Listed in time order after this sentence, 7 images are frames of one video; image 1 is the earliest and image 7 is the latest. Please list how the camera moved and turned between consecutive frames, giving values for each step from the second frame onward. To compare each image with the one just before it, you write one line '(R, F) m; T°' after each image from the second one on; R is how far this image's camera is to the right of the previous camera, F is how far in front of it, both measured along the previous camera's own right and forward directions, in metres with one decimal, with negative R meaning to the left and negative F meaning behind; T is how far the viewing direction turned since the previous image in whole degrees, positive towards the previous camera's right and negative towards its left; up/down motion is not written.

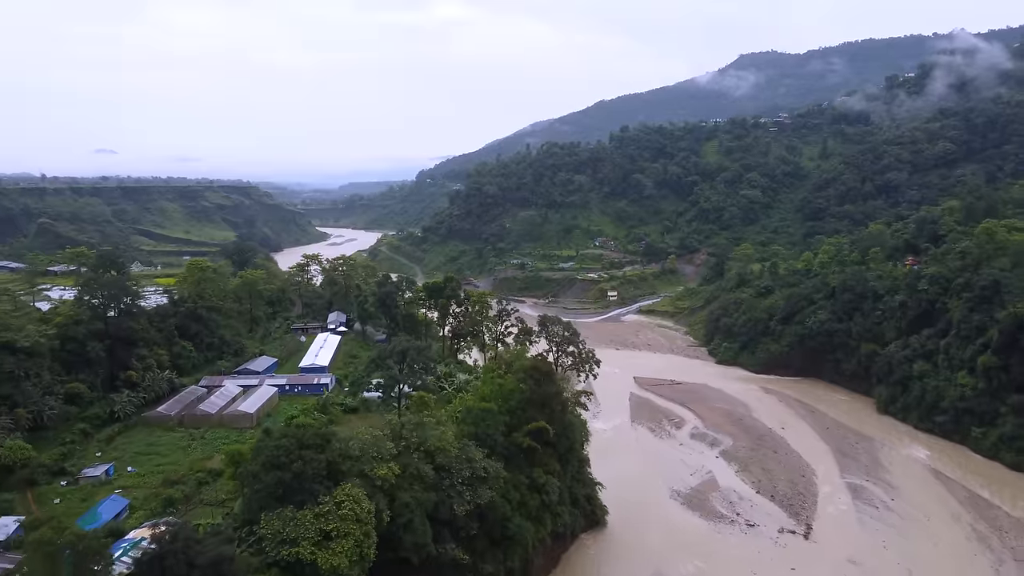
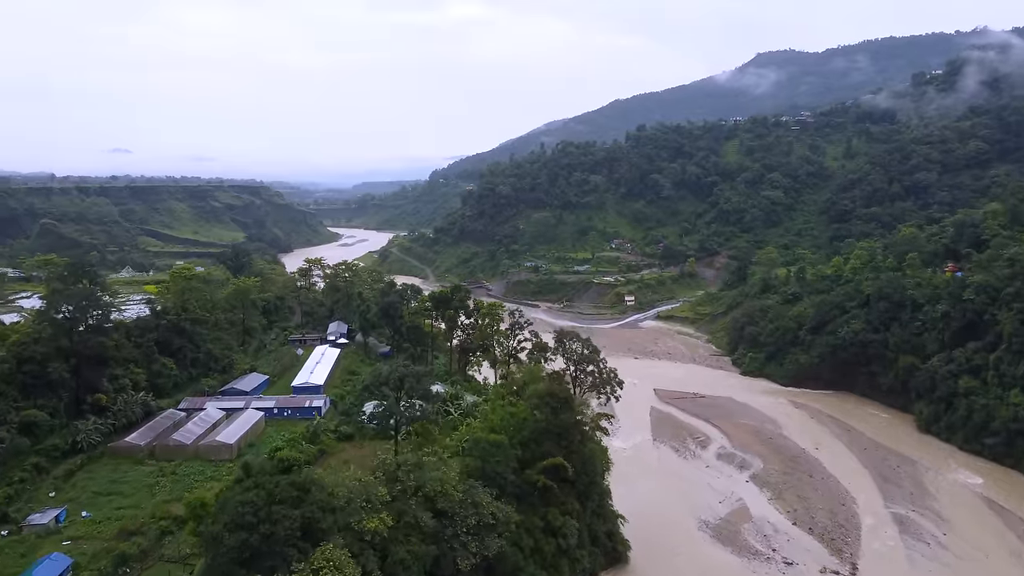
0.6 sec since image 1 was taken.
(0.0, +1.9) m; -1°
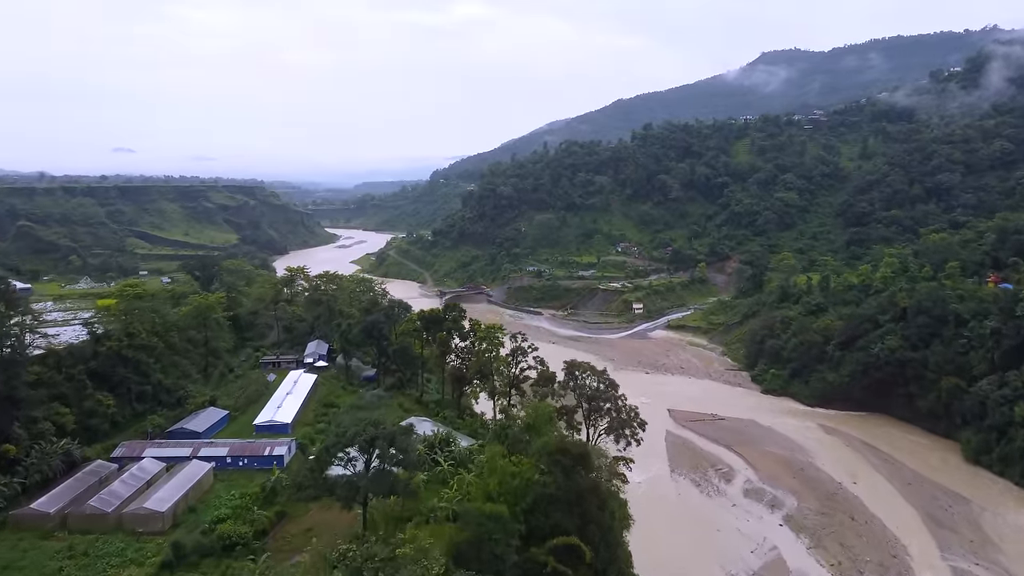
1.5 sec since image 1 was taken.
(0.0, +2.9) m; 0°
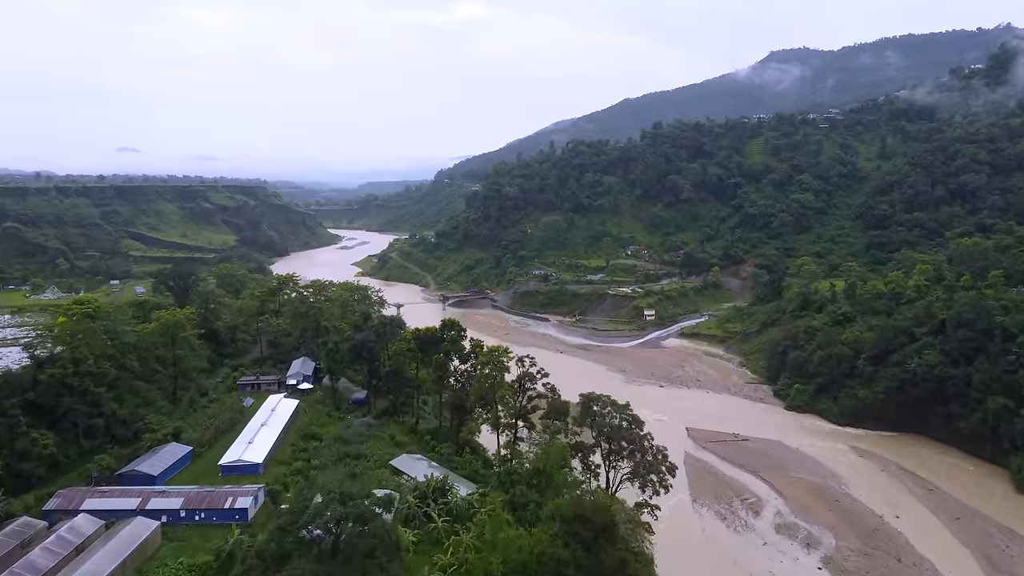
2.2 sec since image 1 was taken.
(0.0, +2.2) m; 0°
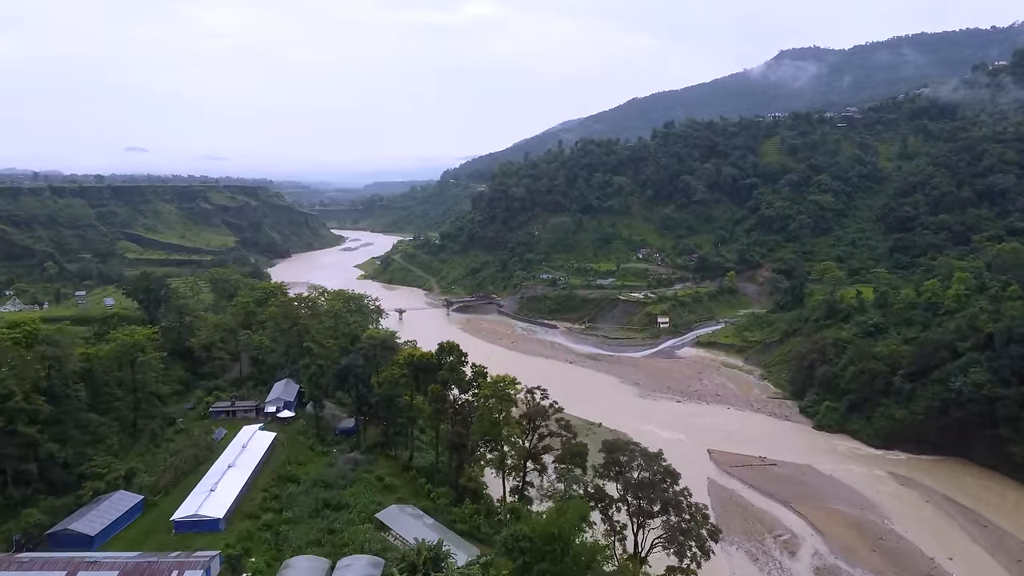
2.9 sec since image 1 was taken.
(0.0, +2.2) m; 0°
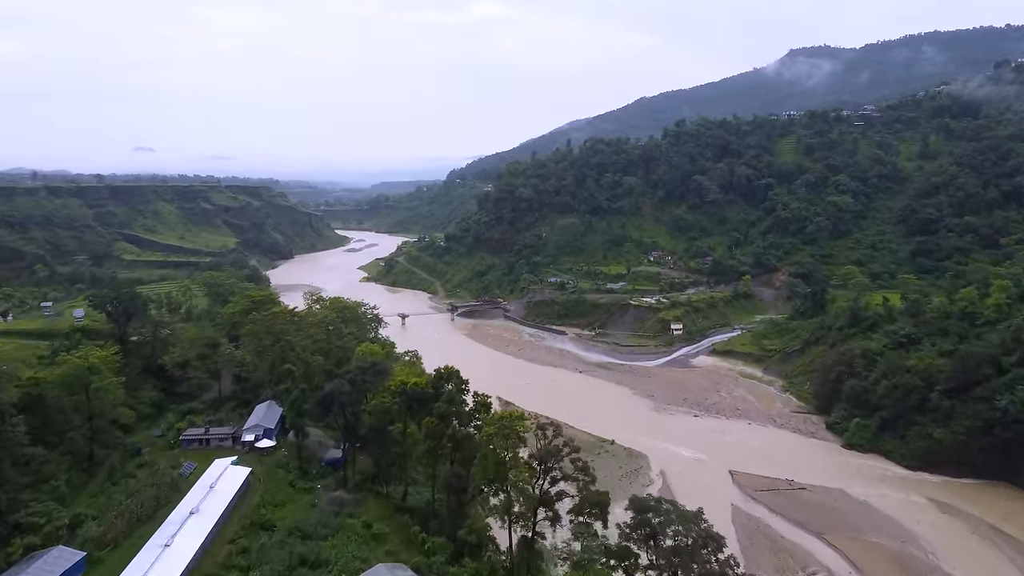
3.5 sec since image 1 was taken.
(0.0, +1.9) m; 0°
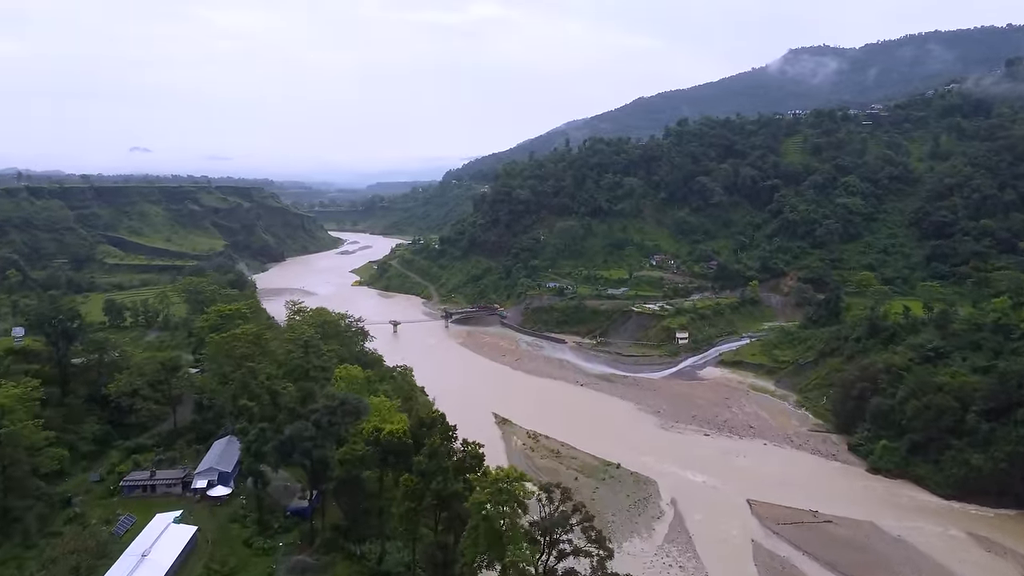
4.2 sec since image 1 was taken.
(0.0, +2.2) m; 0°
